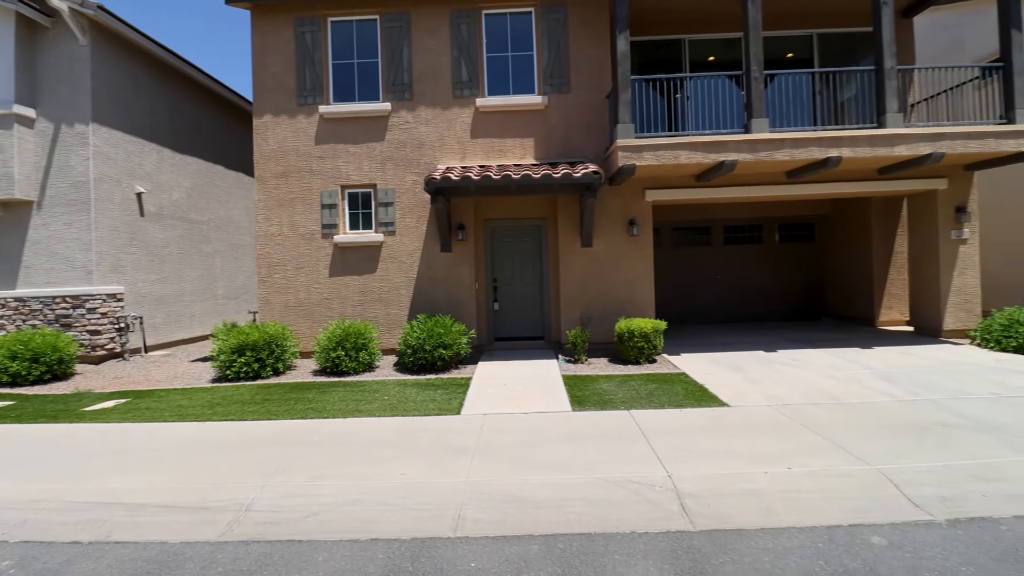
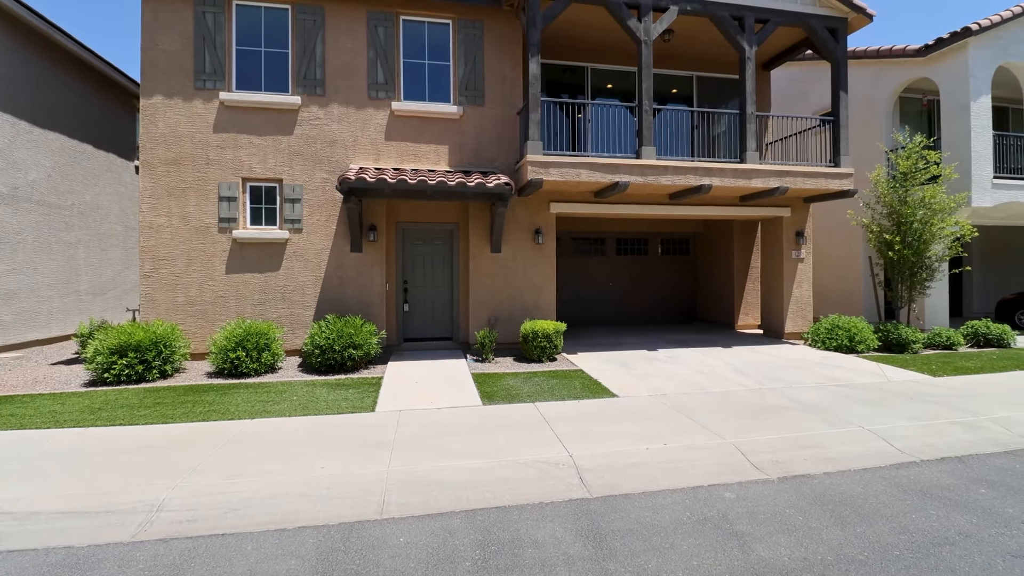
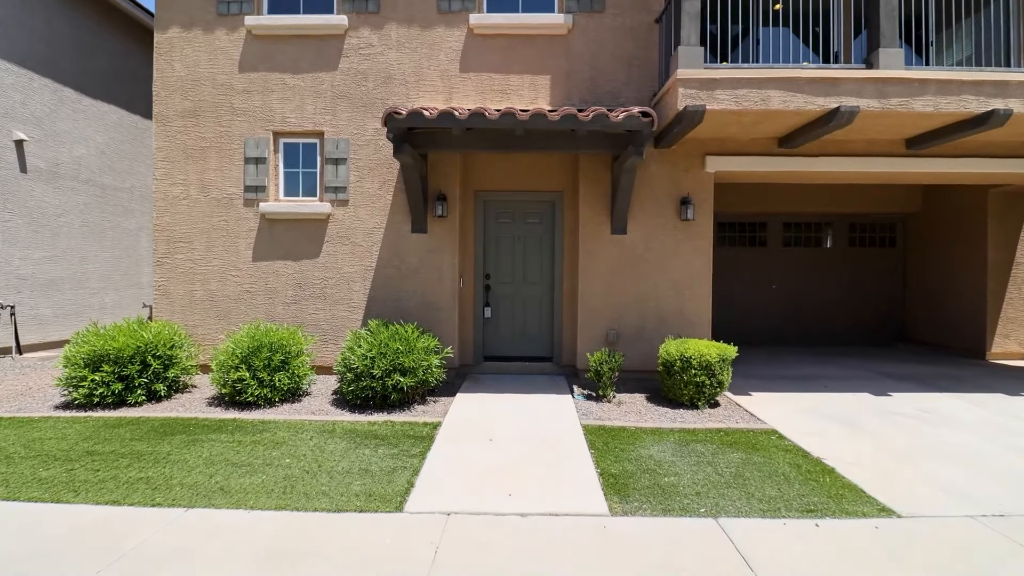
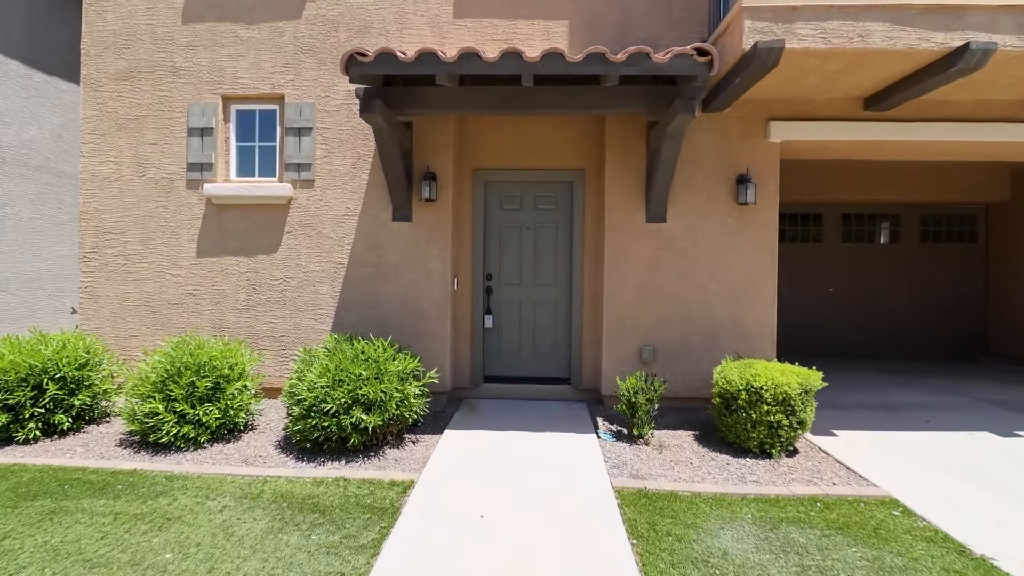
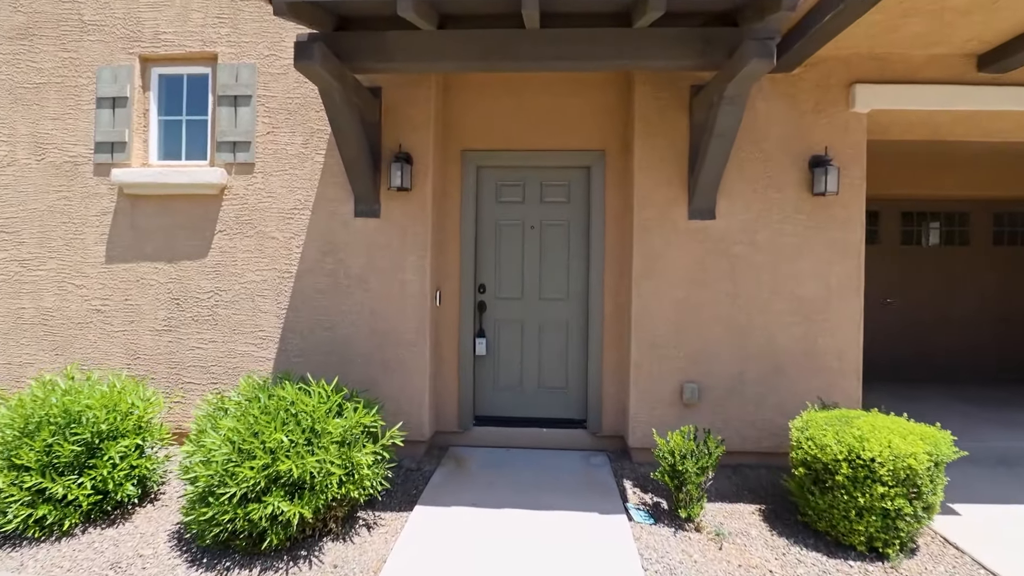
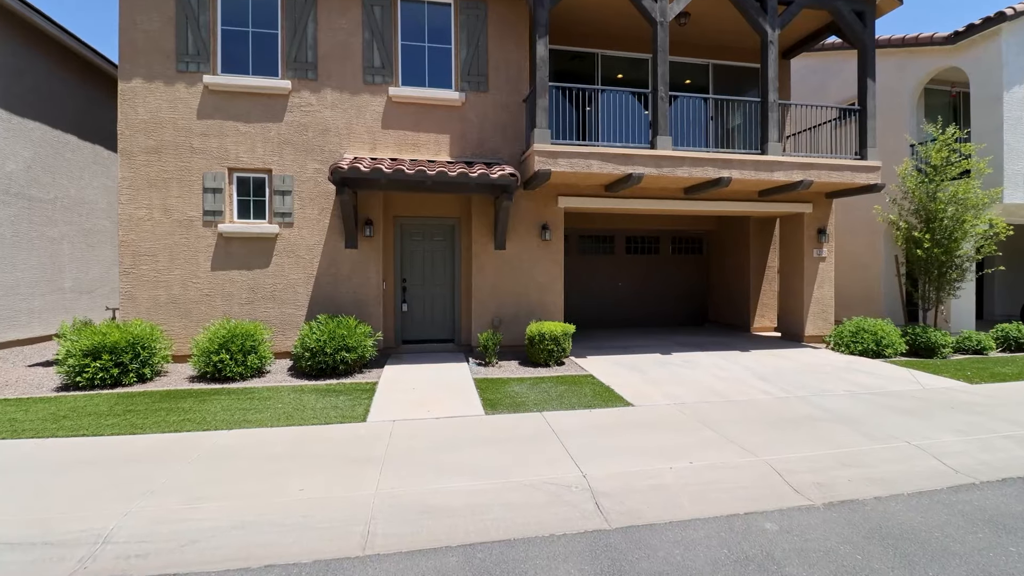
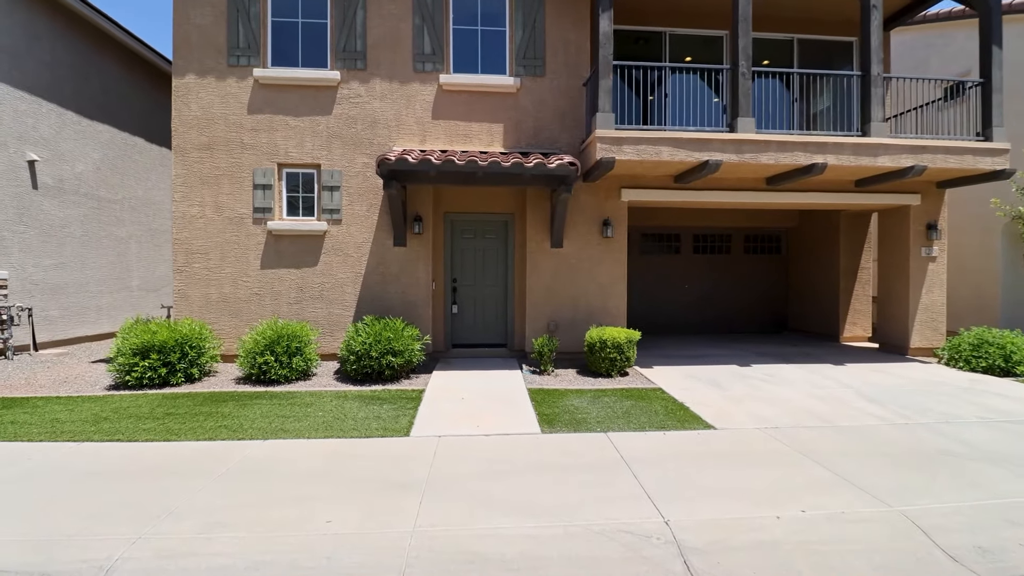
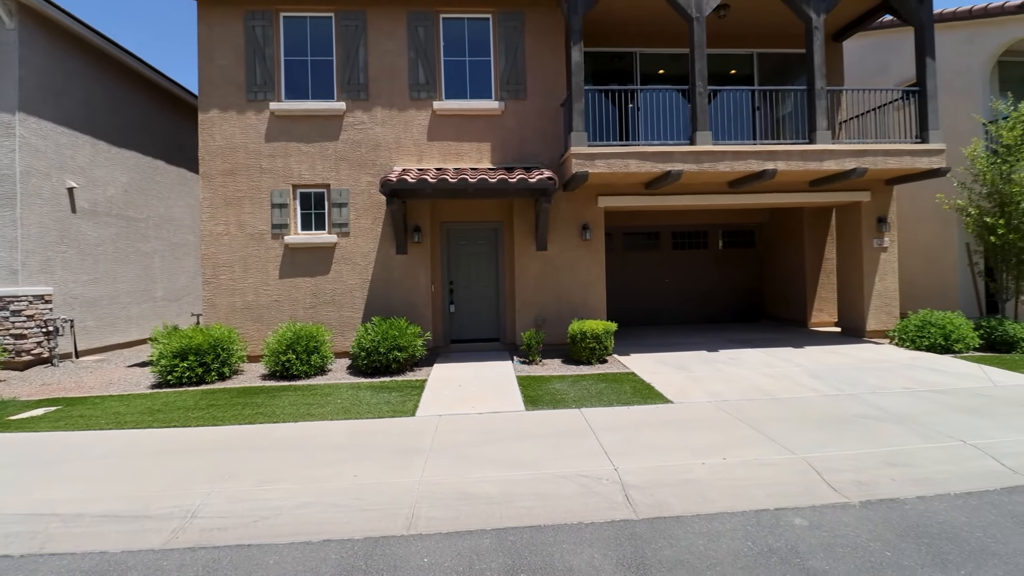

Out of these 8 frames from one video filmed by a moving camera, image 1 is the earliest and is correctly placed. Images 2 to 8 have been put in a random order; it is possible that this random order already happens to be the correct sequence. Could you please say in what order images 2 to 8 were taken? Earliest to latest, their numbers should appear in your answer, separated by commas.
8, 2, 6, 7, 3, 4, 5
